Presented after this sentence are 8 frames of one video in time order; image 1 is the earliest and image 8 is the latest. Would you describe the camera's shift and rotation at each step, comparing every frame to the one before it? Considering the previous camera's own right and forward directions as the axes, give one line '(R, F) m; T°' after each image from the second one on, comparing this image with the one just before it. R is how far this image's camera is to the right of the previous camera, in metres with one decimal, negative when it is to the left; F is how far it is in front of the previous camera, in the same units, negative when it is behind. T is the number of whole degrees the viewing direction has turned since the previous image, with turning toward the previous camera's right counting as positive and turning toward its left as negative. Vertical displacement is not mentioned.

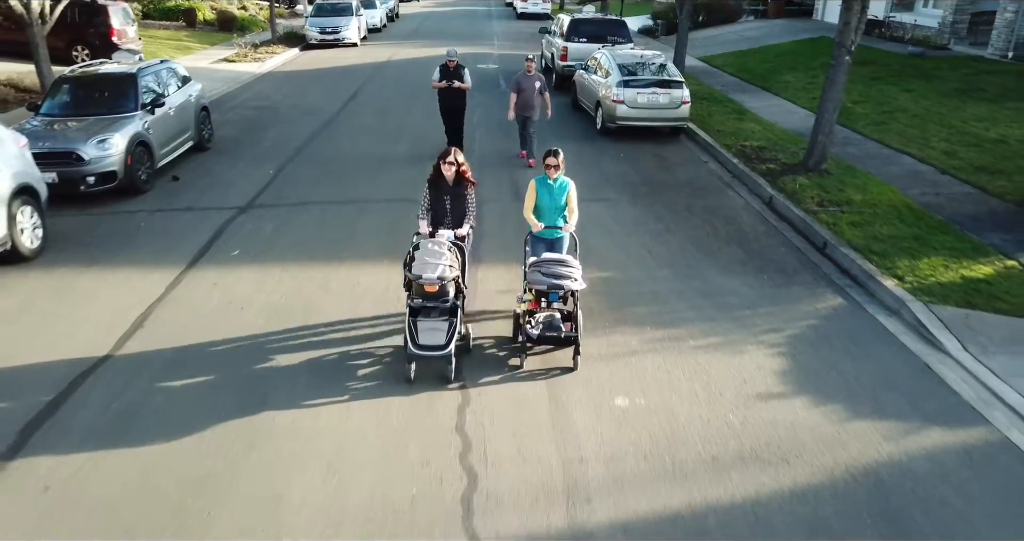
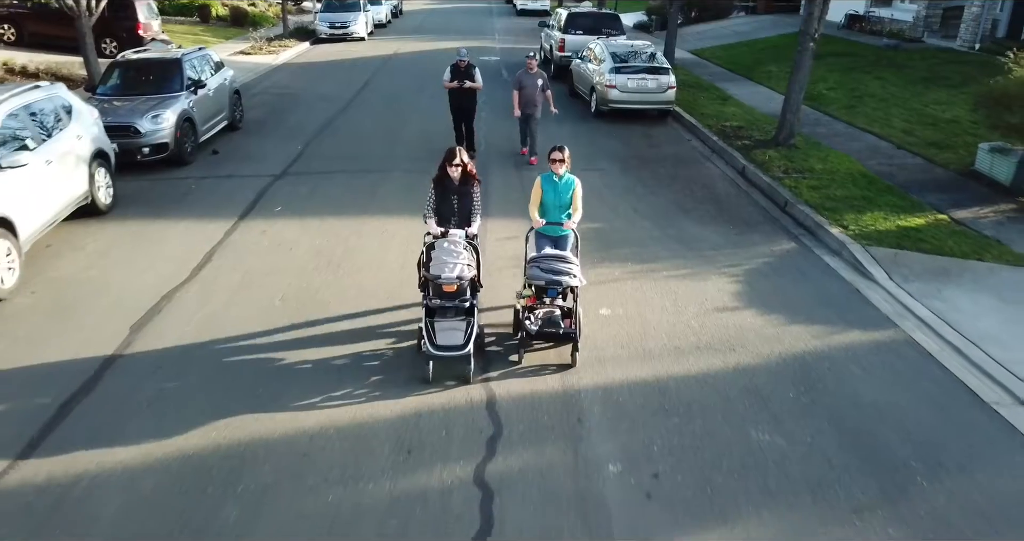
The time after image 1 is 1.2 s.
(-0.1, -1.4) m; 0°
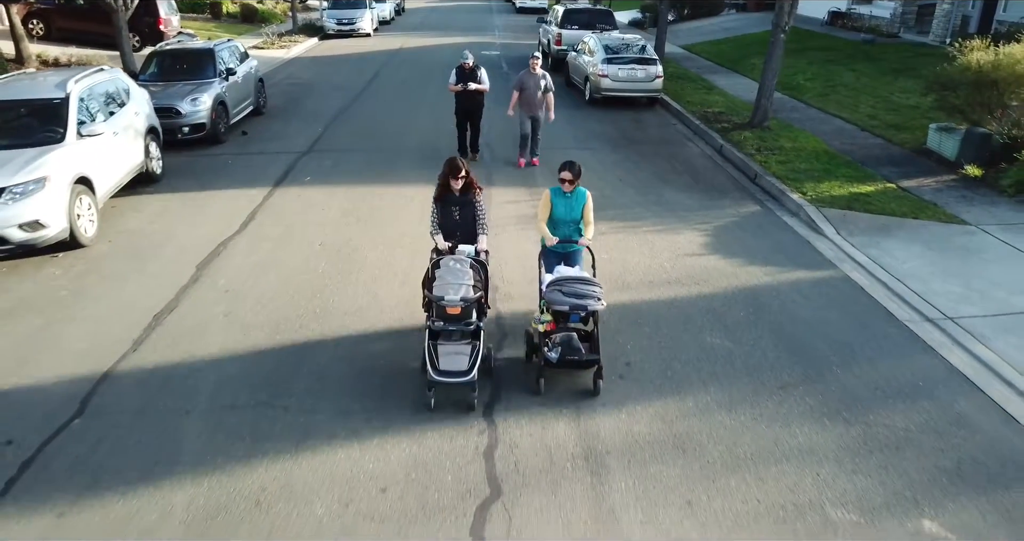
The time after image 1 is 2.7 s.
(0.0, -1.3) m; 0°
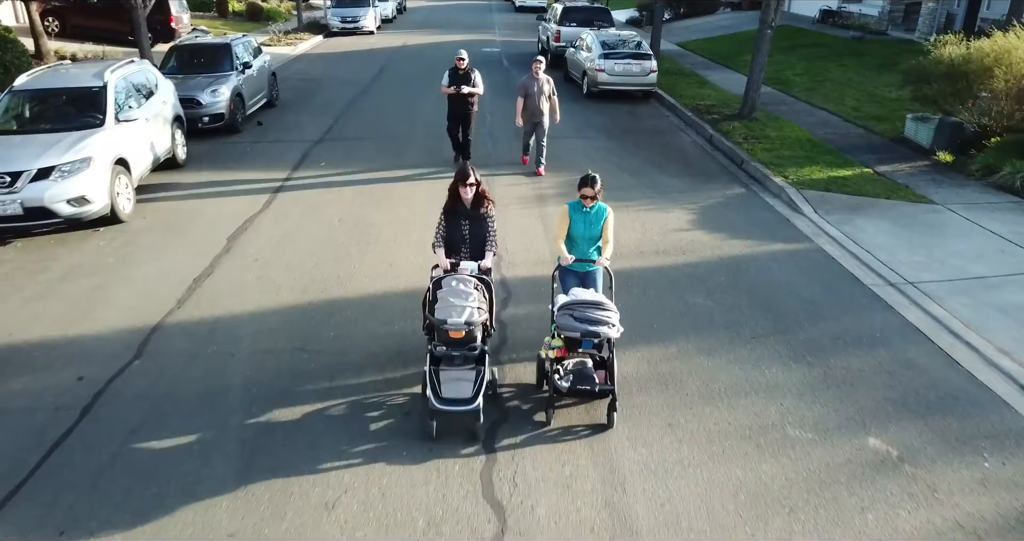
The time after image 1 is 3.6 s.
(0.0, -0.8) m; 0°
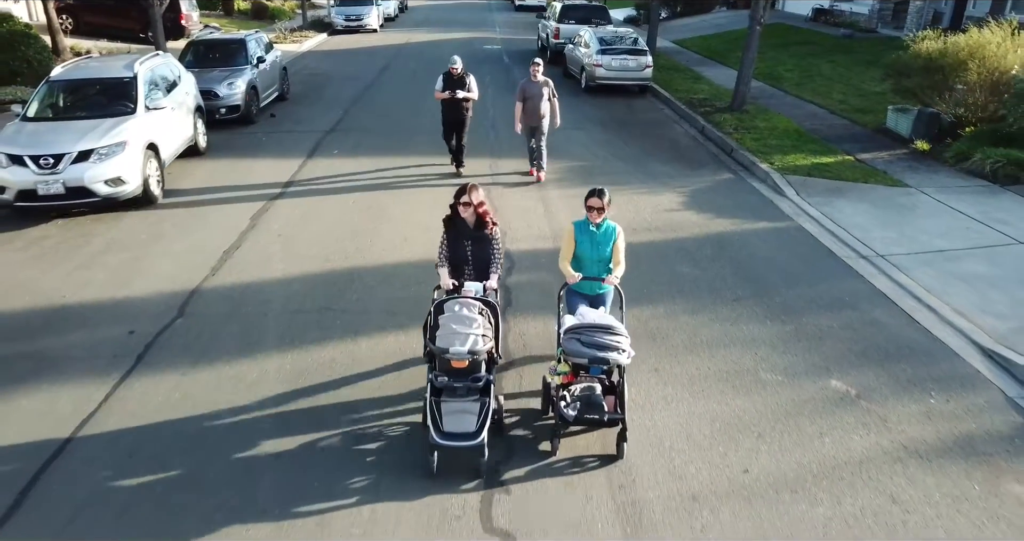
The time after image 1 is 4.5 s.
(0.0, -0.7) m; 0°
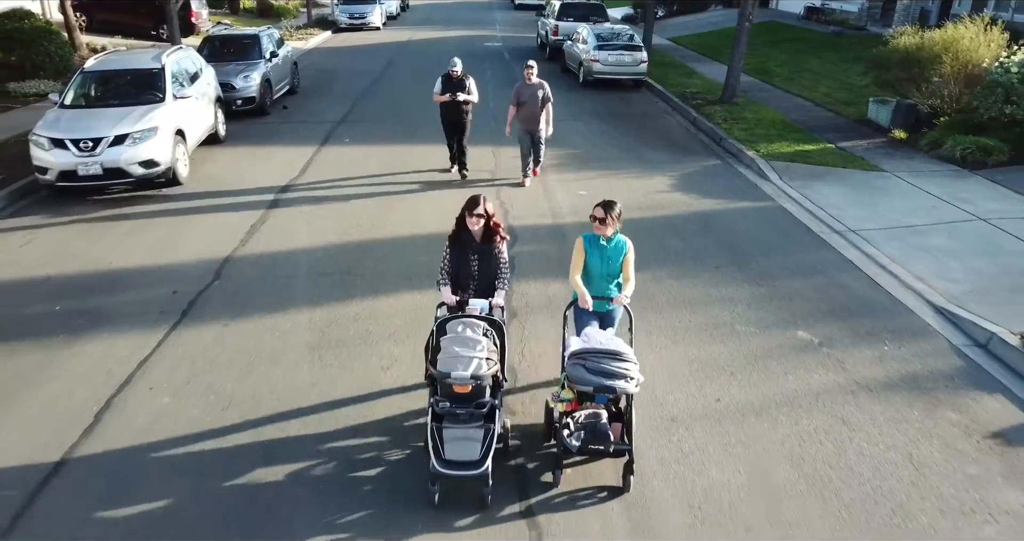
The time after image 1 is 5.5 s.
(0.0, -0.8) m; 0°
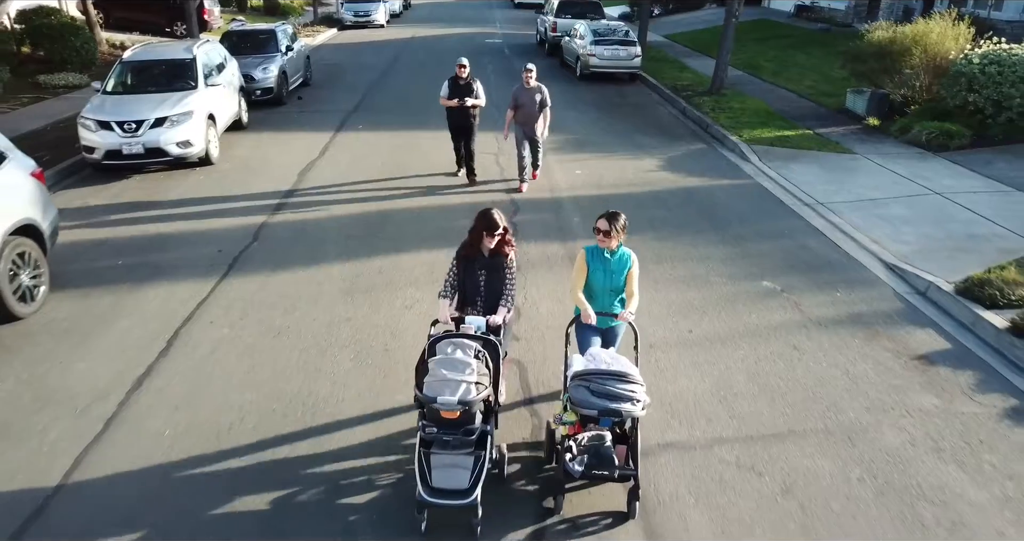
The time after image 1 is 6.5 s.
(0.0, -1.0) m; 0°
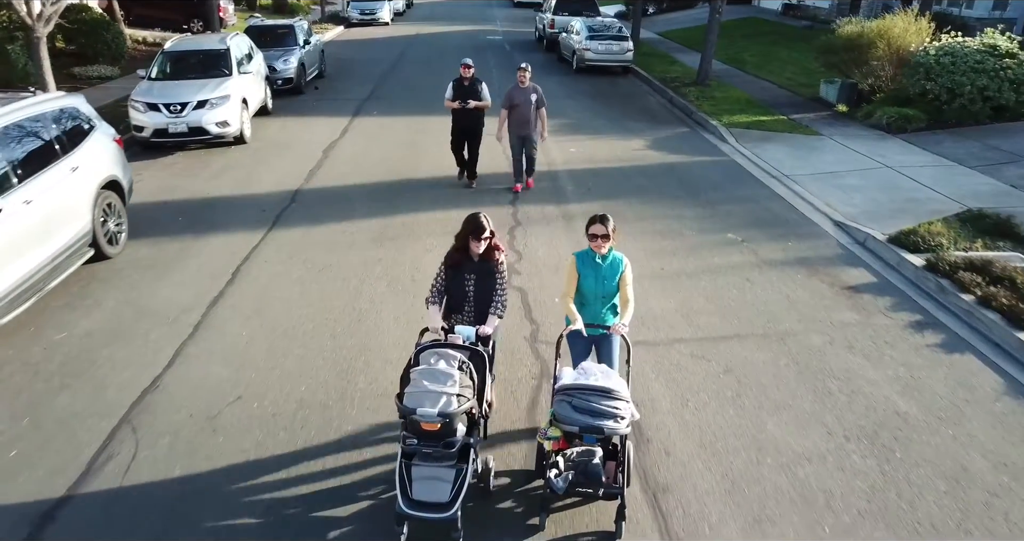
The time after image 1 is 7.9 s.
(0.0, -1.4) m; 0°
